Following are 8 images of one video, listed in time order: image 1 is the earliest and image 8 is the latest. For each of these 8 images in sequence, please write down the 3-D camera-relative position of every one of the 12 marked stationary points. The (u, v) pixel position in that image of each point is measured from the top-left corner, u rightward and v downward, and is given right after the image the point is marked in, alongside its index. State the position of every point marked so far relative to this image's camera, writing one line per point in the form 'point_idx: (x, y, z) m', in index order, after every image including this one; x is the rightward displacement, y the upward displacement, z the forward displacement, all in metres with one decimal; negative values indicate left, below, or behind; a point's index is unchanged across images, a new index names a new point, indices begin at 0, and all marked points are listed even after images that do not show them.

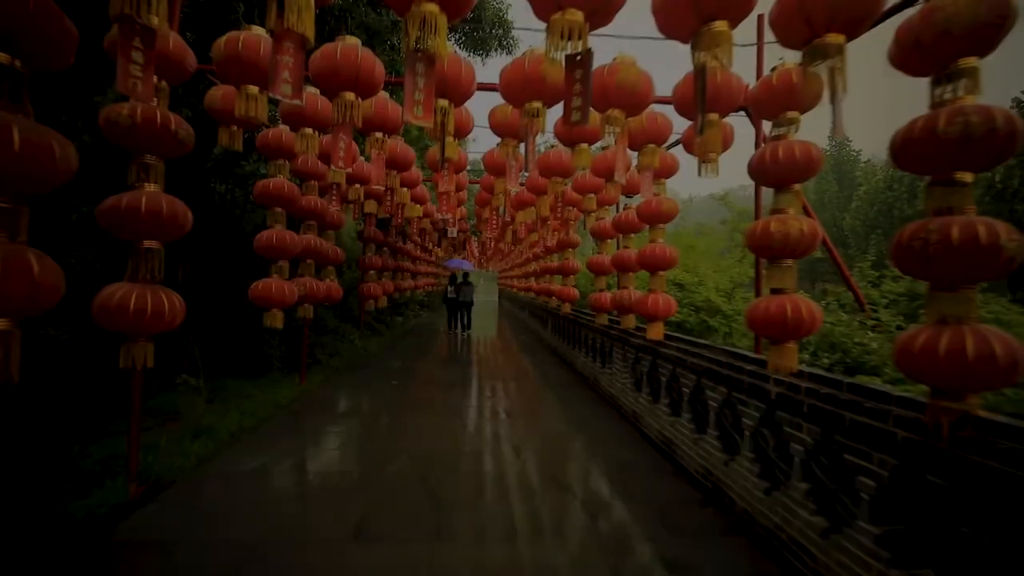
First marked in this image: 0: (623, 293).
0: (+1.2, -0.1, +5.3) m
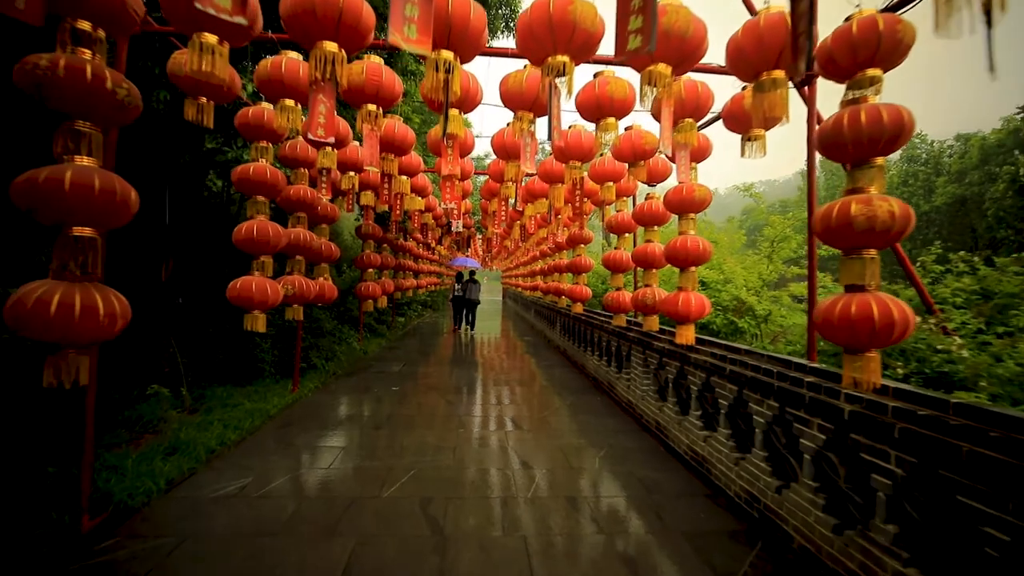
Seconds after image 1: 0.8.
0: (+1.3, 0.0, +4.8) m
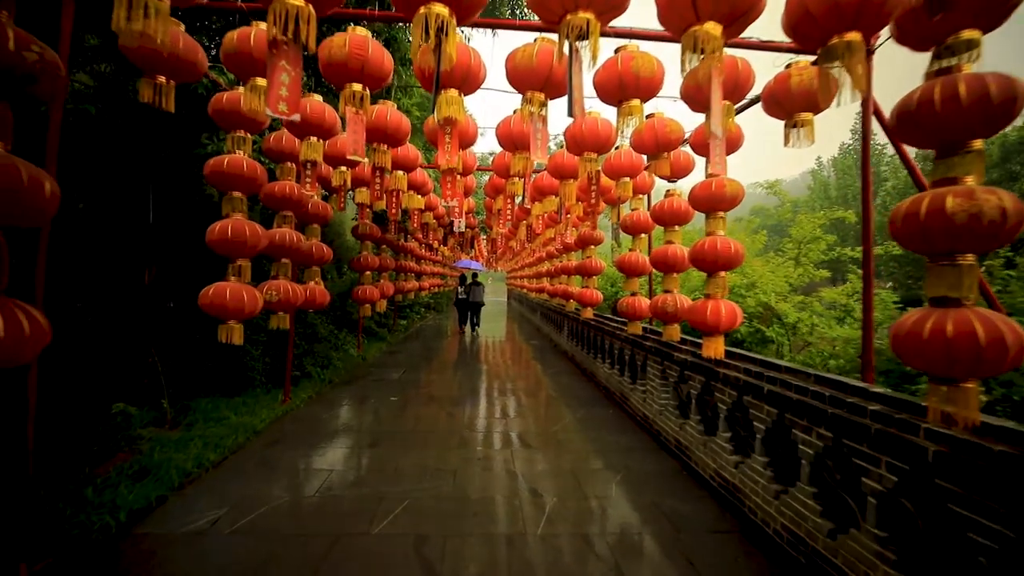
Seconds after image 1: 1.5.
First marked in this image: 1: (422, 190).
0: (+1.4, -0.1, +4.4) m
1: (-1.1, +1.2, +5.8) m
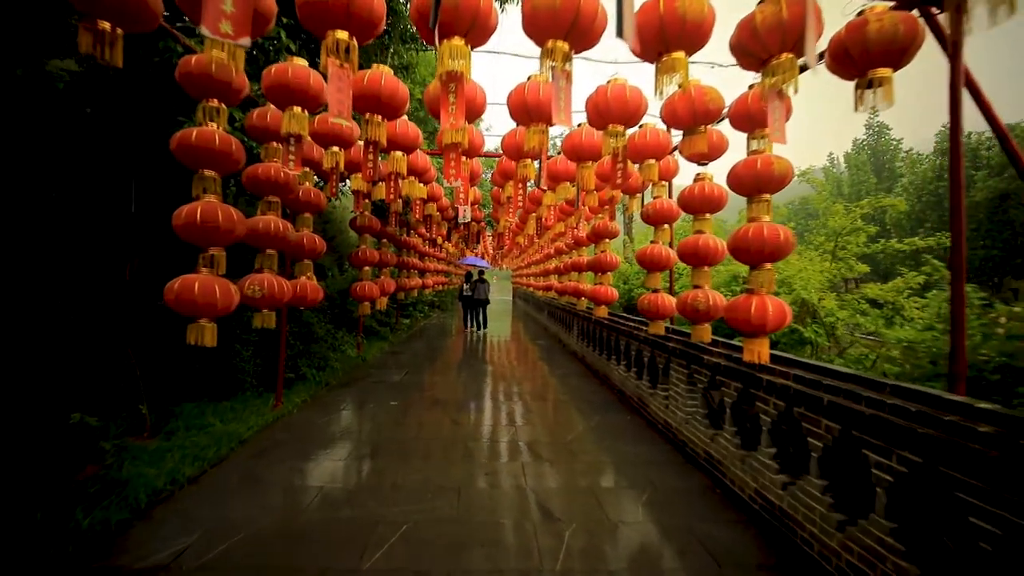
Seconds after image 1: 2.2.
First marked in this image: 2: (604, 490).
0: (+1.5, 0.0, +3.9) m
1: (-1.0, +1.3, +5.4) m
2: (+0.7, -1.6, +3.8) m
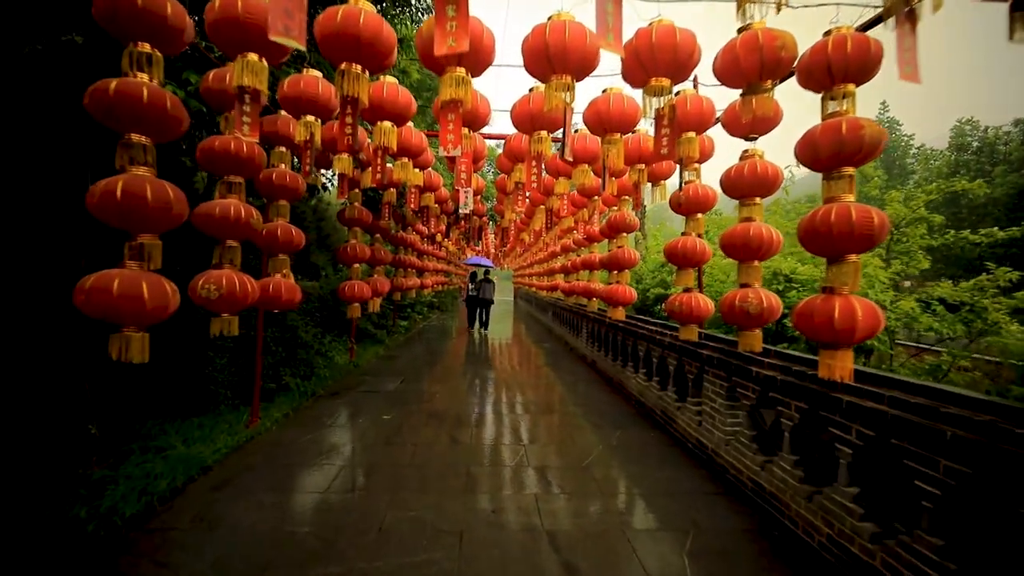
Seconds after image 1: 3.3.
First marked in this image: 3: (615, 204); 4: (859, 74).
0: (+1.5, 0.0, +3.2) m
1: (-0.9, +1.3, +4.7) m
2: (+0.8, -1.6, +3.2) m
3: (+1.3, +1.0, +6.0) m
4: (+1.7, +1.1, +2.4) m
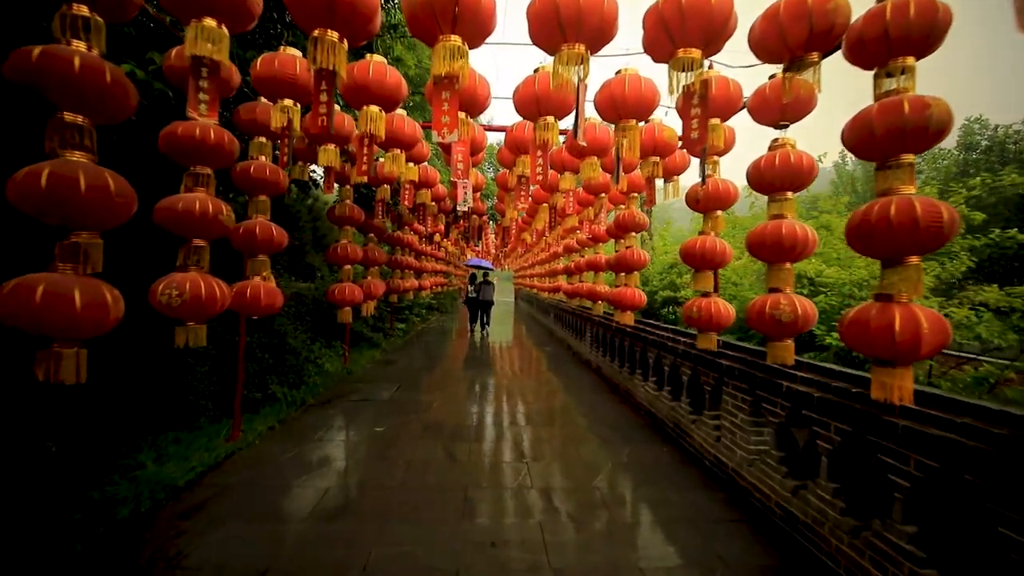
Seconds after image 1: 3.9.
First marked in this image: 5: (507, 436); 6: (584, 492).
0: (+1.6, -0.1, +2.9) m
1: (-0.9, +1.2, +4.4) m
2: (+0.8, -1.6, +2.8) m
3: (+1.3, +1.0, +5.7) m
4: (+1.7, +1.0, +2.1) m
5: (-0.1, -1.5, +5.1) m
6: (+0.6, -1.6, +3.8) m
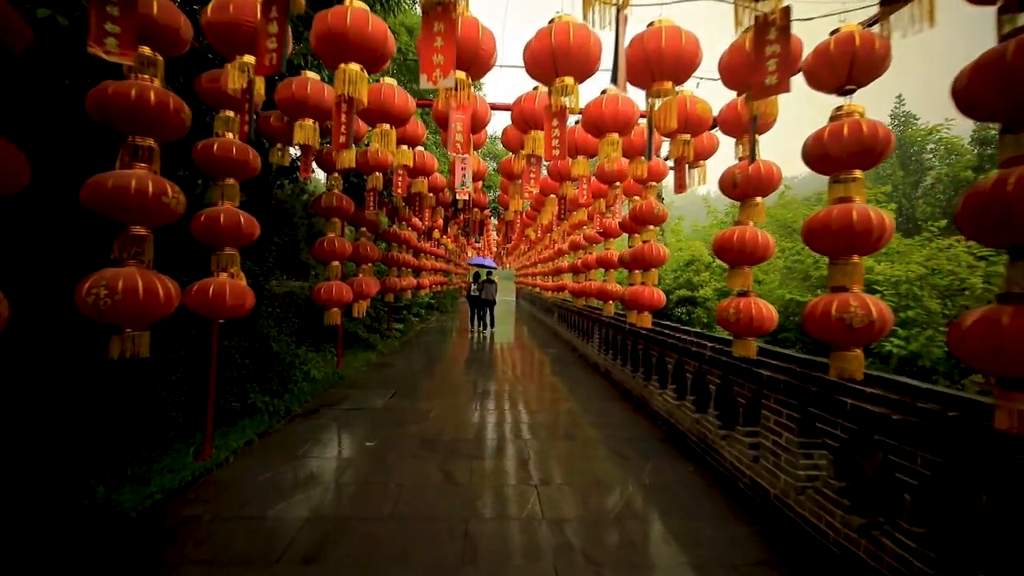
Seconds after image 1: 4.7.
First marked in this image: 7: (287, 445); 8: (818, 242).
0: (+1.6, -0.1, +2.4) m
1: (-0.8, +1.2, +3.9) m
2: (+0.9, -1.6, +2.3) m
3: (+1.3, +1.0, +5.1) m
4: (+1.8, +1.0, +1.6) m
5: (0.0, -1.5, +4.5) m
6: (+0.6, -1.6, +3.3) m
7: (-2.1, -1.4, +4.5) m
8: (+1.6, +0.2, +2.5) m
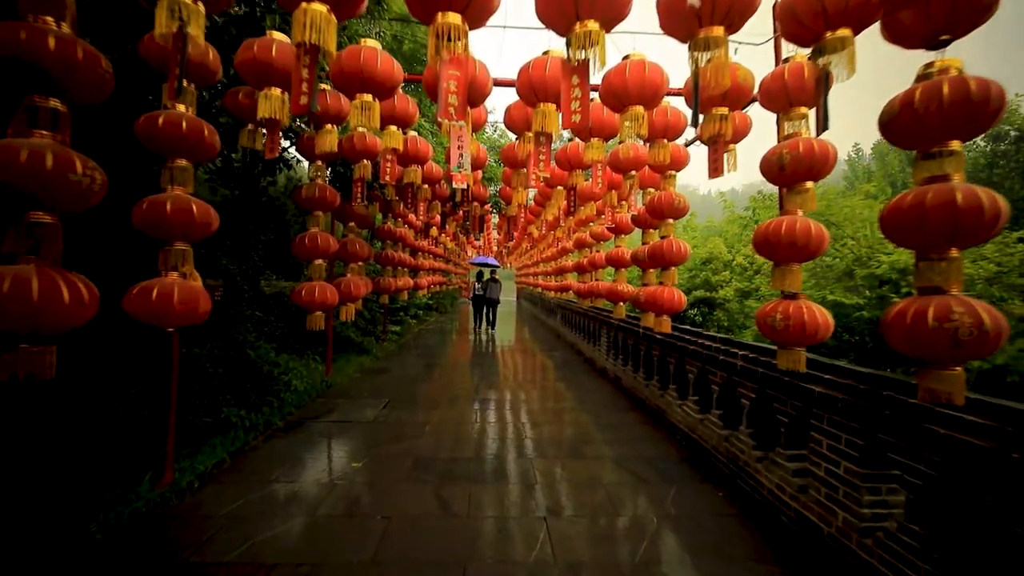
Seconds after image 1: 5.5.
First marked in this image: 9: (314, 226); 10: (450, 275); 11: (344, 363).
0: (+1.6, -0.1, +1.9) m
1: (-0.8, +1.2, +3.4) m
2: (+0.9, -1.6, +1.8) m
3: (+1.4, +1.0, +4.6) m
4: (+1.8, +1.0, +1.0) m
5: (0.0, -1.5, +4.0) m
6: (+0.7, -1.6, +2.8) m
7: (-2.0, -1.4, +4.0) m
8: (+1.6, +0.2, +2.0) m
9: (-1.9, +0.6, +4.7) m
10: (-2.0, +0.4, +15.8) m
11: (-2.5, -1.1, +7.3) m
